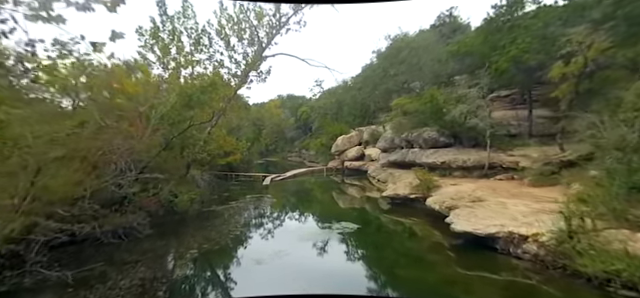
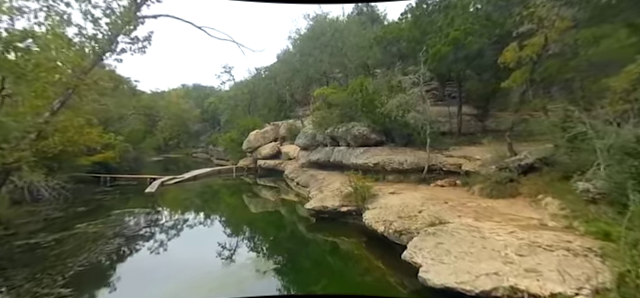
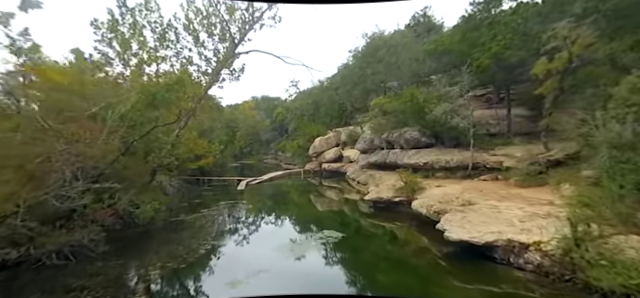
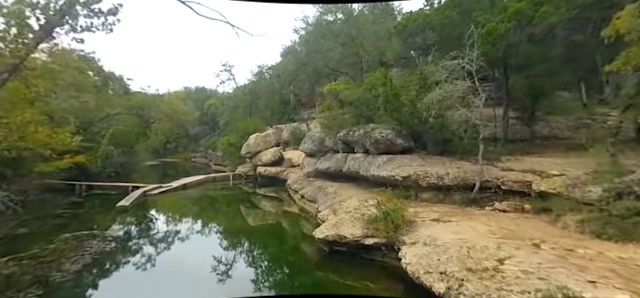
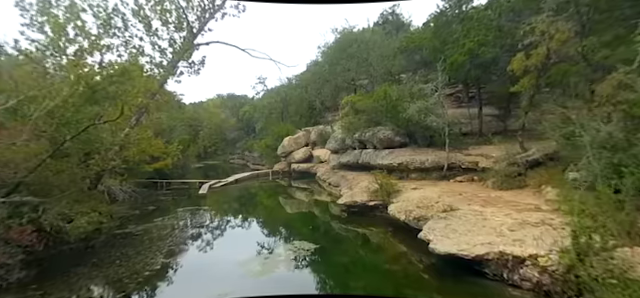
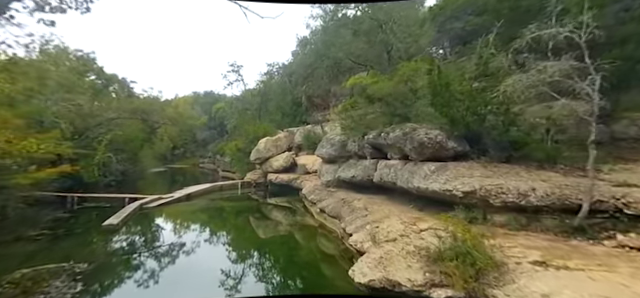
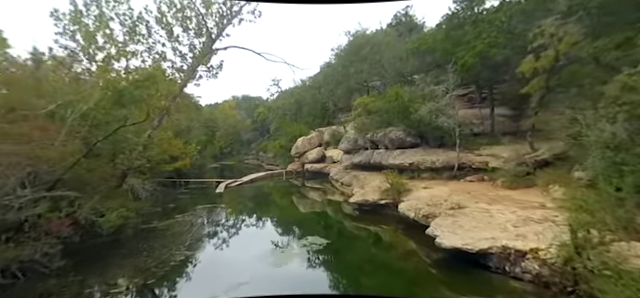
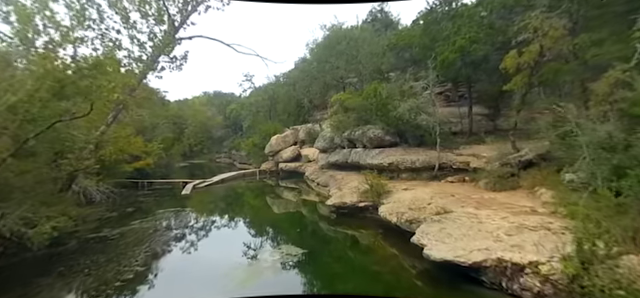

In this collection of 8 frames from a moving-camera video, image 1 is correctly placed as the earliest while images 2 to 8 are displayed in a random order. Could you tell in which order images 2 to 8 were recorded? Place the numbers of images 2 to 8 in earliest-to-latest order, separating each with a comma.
3, 7, 5, 8, 2, 4, 6
